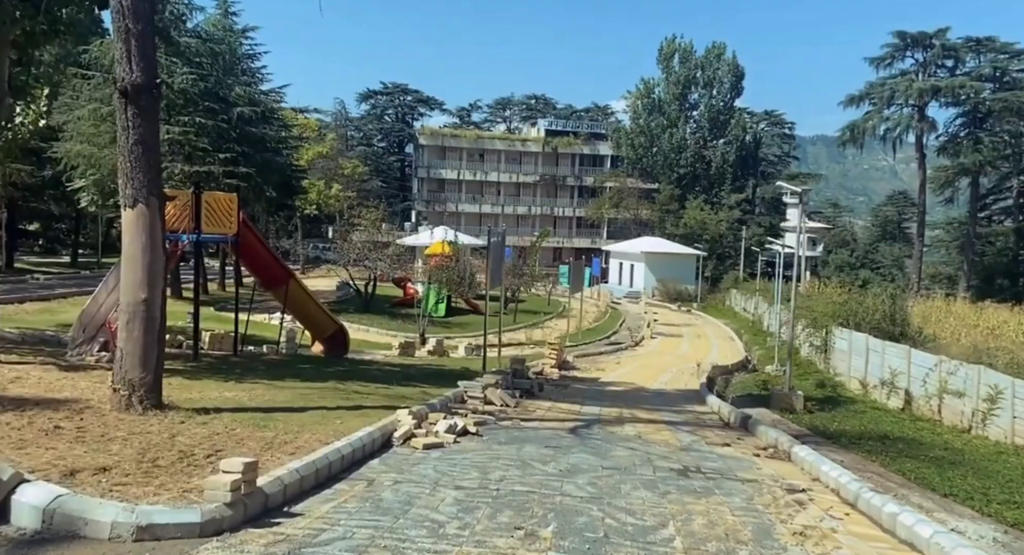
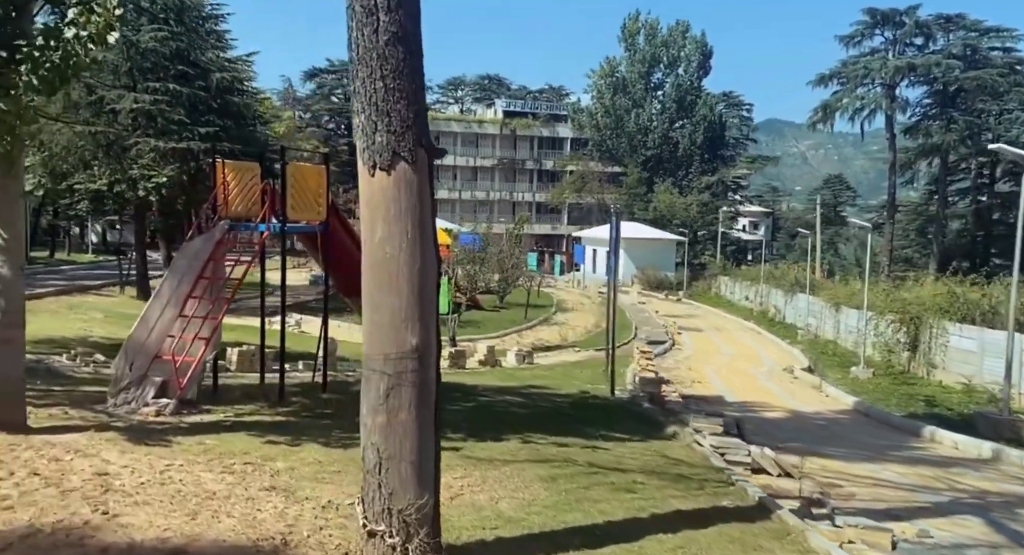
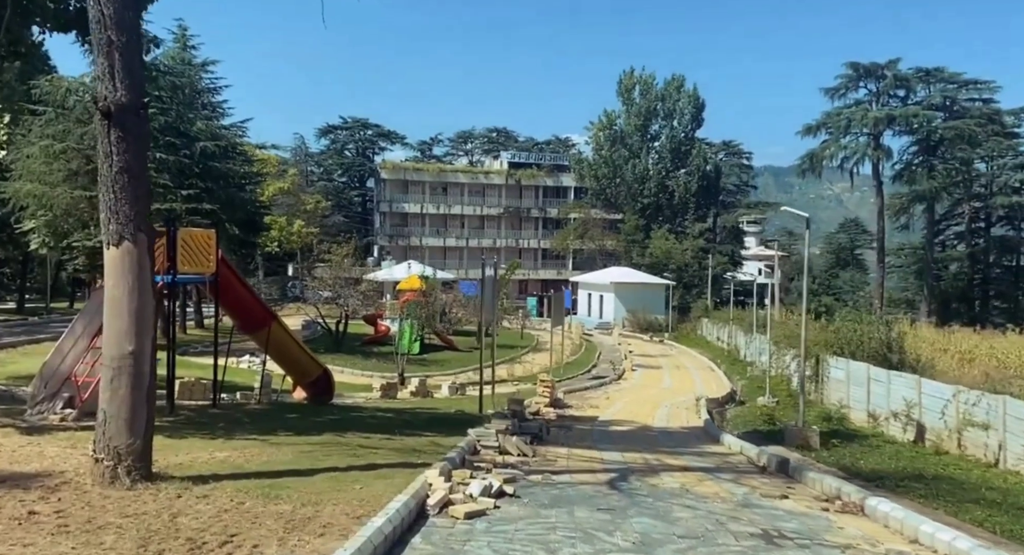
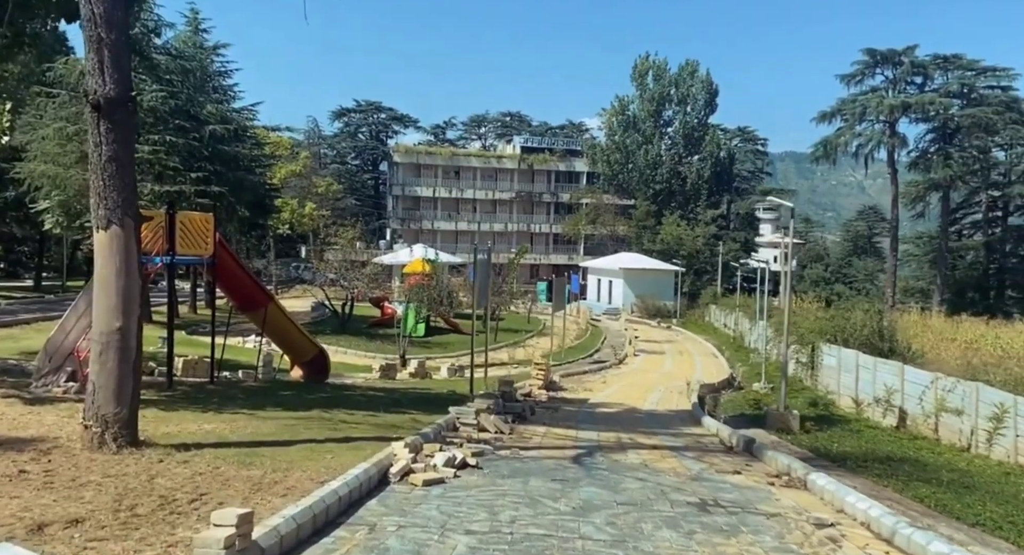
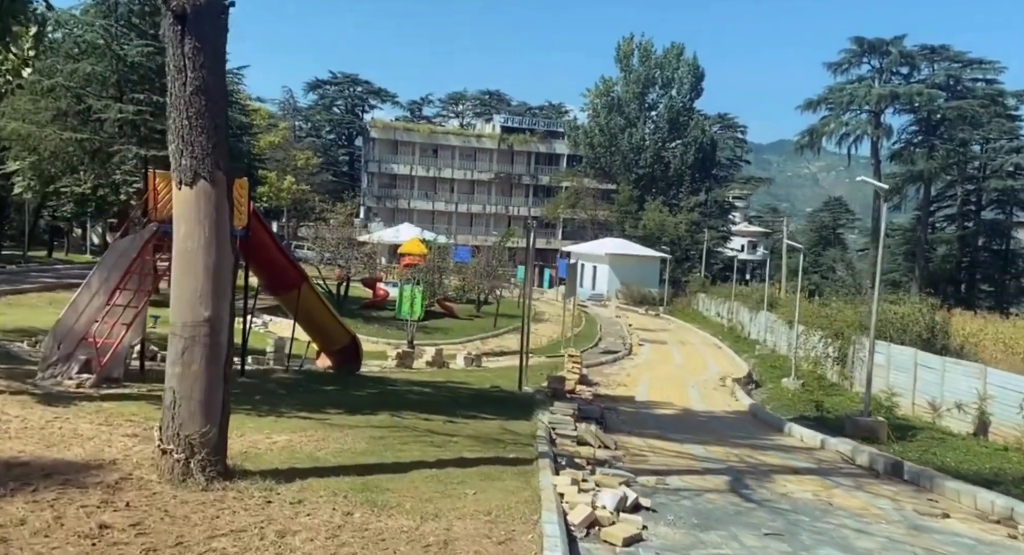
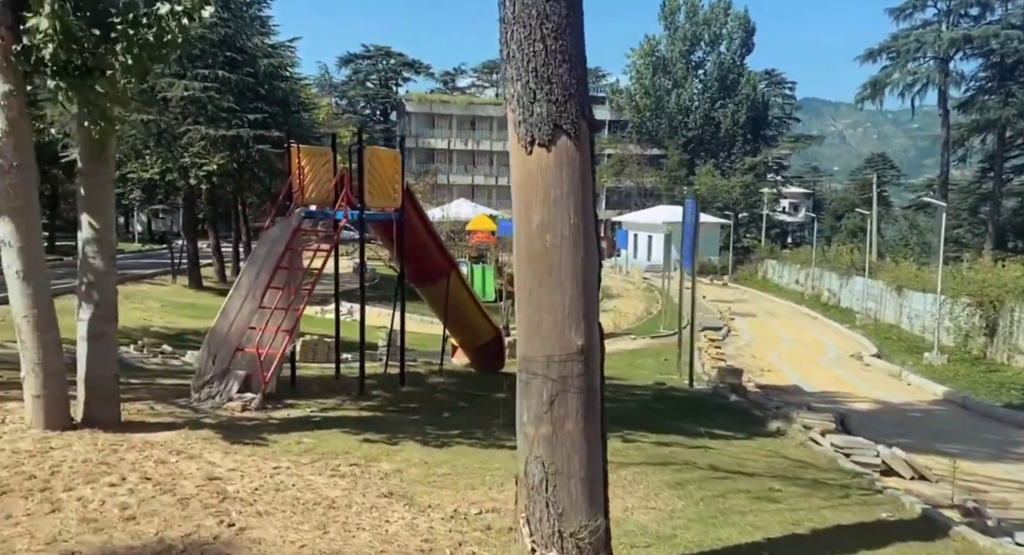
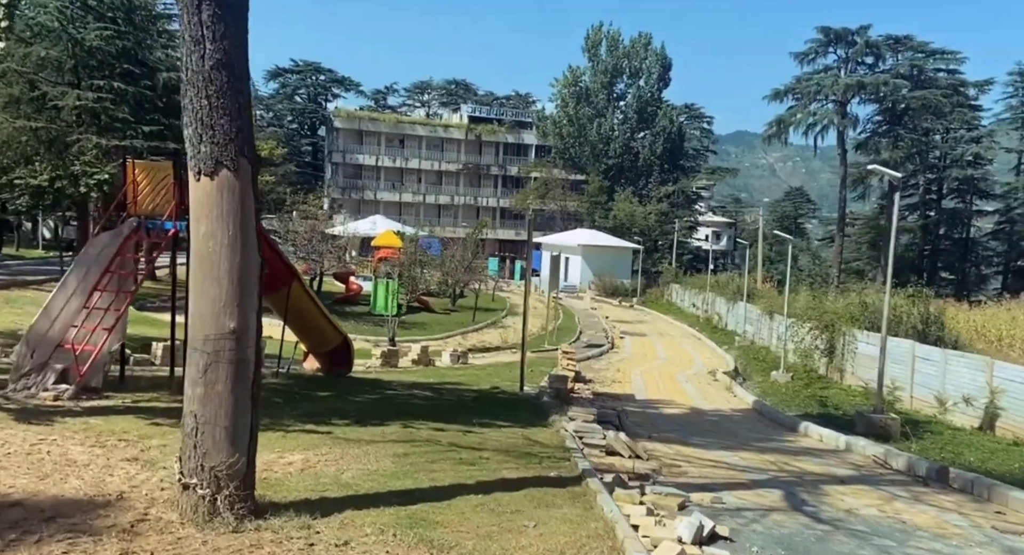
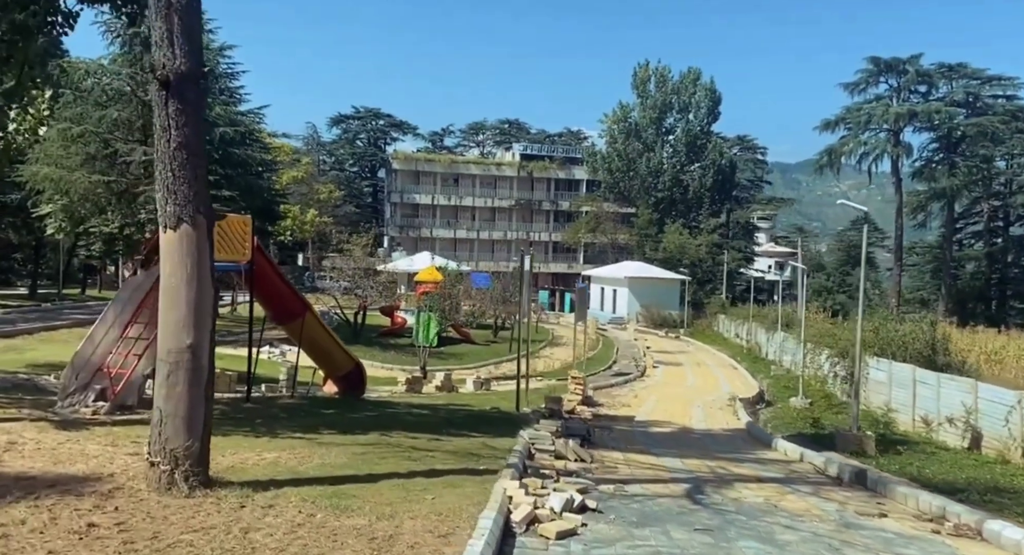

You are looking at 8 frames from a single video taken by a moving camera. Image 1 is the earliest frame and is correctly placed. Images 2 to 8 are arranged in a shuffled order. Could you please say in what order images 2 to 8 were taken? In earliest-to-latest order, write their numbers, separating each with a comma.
4, 3, 8, 5, 7, 2, 6
